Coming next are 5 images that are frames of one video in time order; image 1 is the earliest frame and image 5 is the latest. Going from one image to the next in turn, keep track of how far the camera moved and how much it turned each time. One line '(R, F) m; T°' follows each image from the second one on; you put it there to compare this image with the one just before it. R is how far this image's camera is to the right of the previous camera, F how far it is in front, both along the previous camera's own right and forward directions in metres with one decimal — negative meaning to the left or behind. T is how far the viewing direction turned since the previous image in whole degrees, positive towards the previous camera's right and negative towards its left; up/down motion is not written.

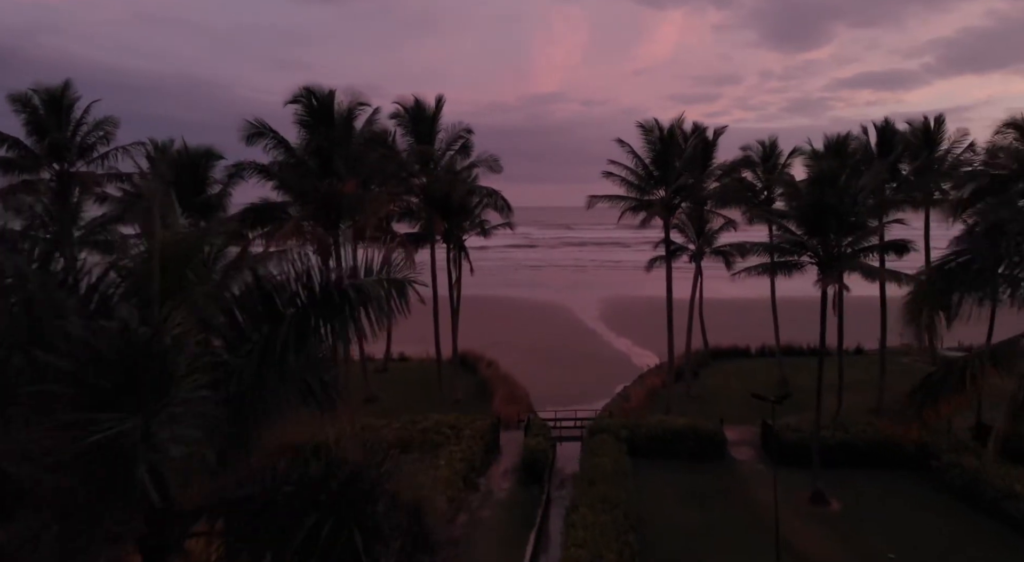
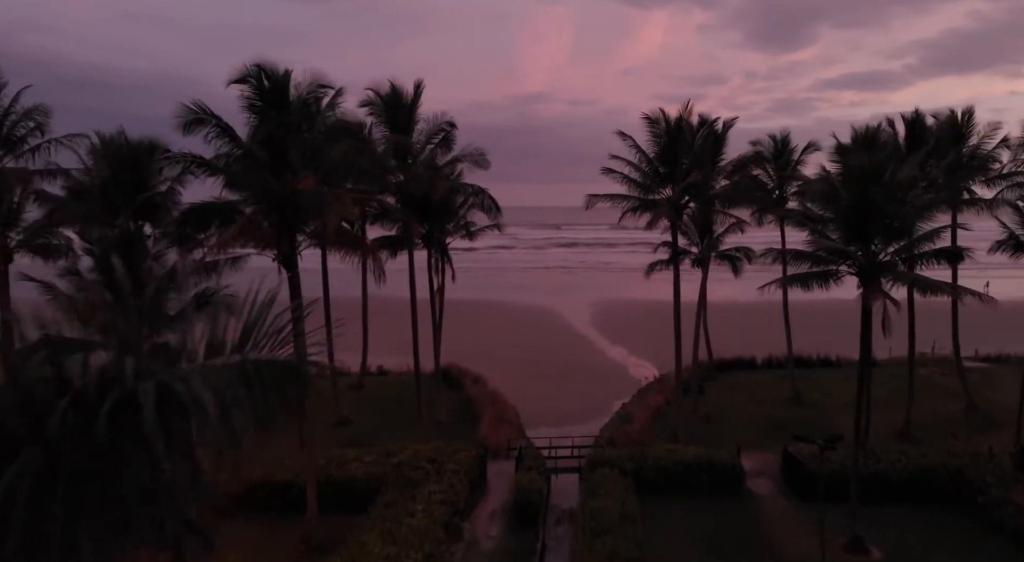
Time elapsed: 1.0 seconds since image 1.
(0.0, +2.3) m; +1°
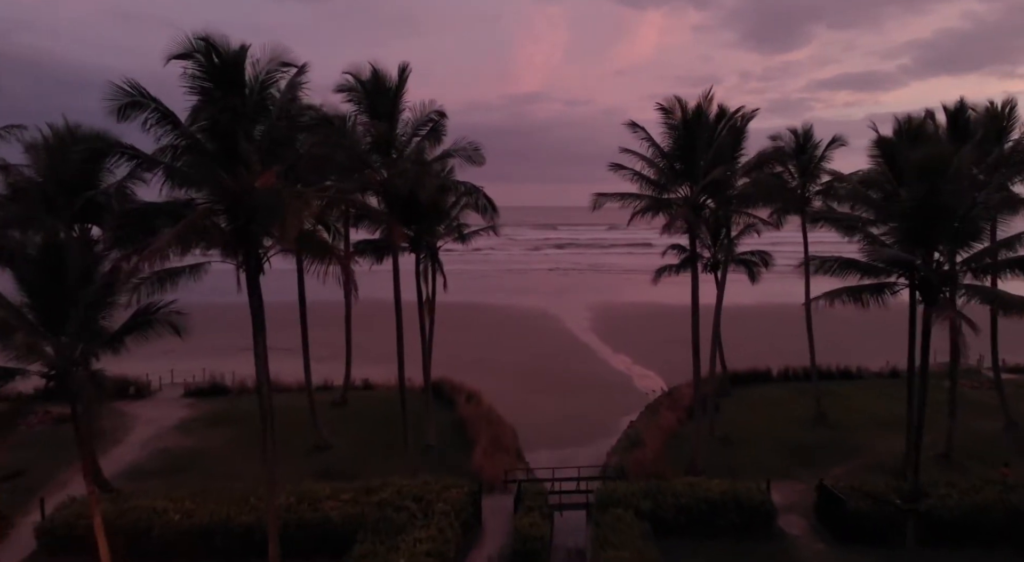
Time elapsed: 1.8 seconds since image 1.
(0.0, +2.0) m; 0°
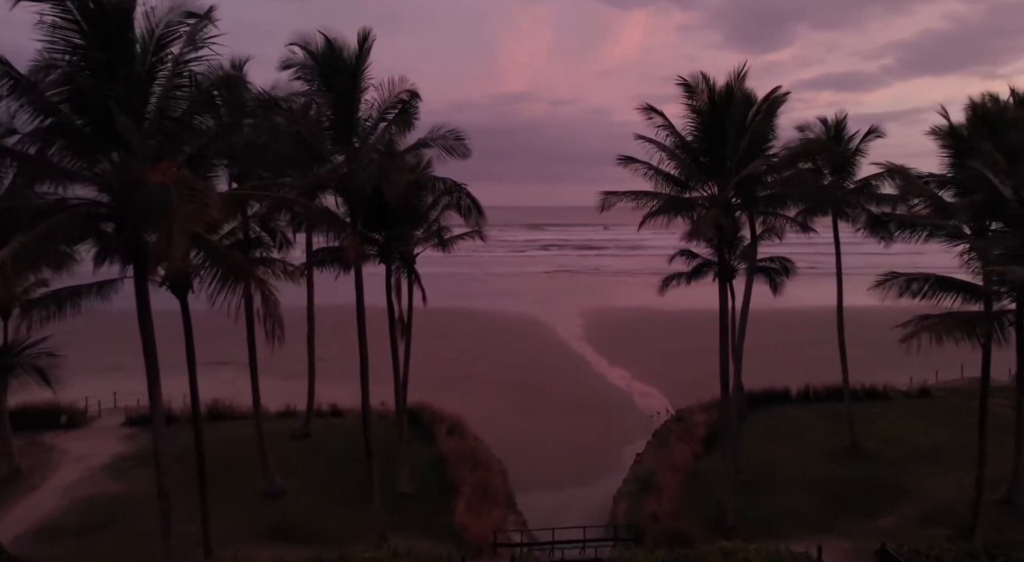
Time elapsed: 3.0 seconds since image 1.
(-0.1, +2.9) m; +1°
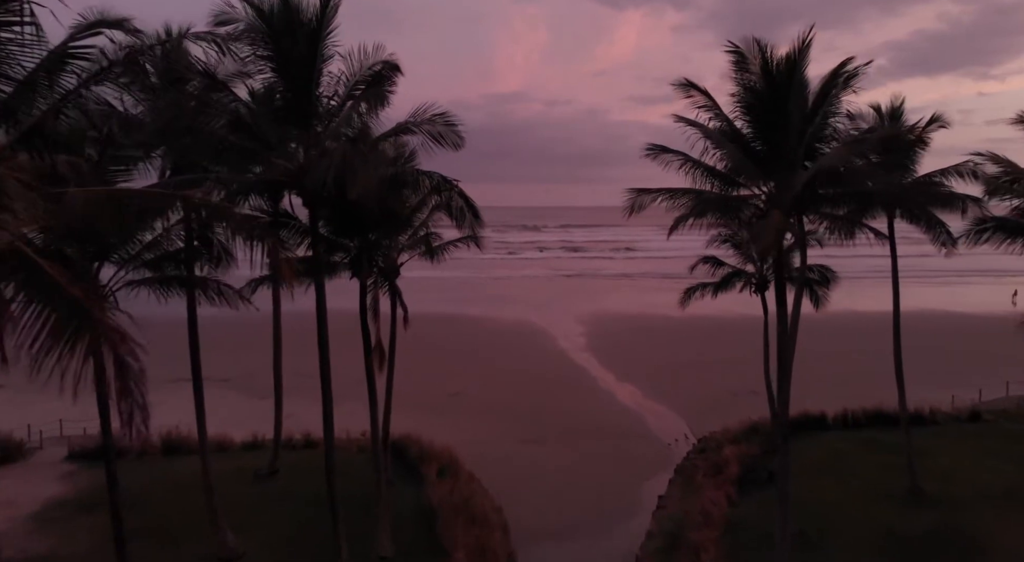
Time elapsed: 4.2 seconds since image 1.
(-0.1, +2.7) m; 0°
